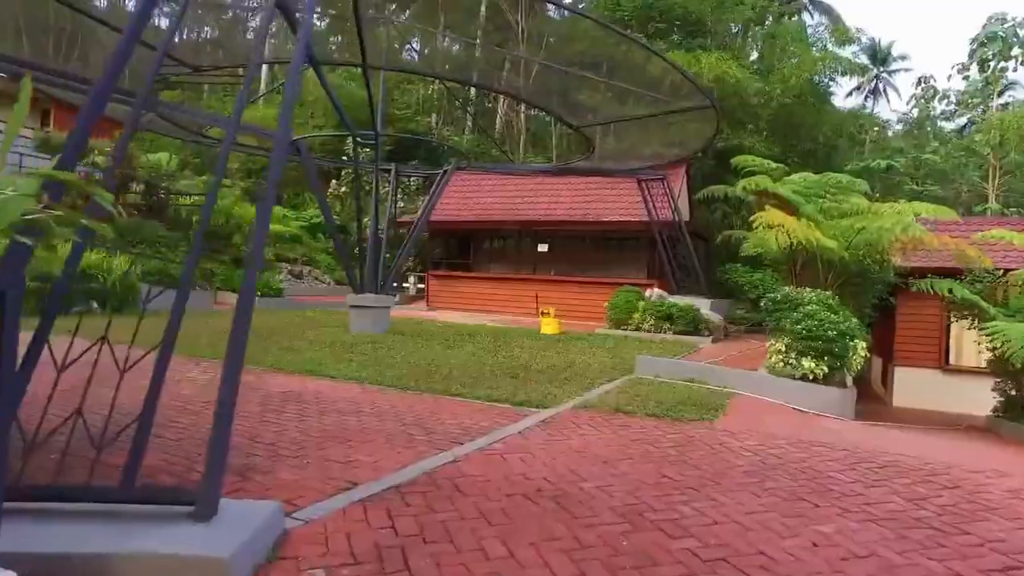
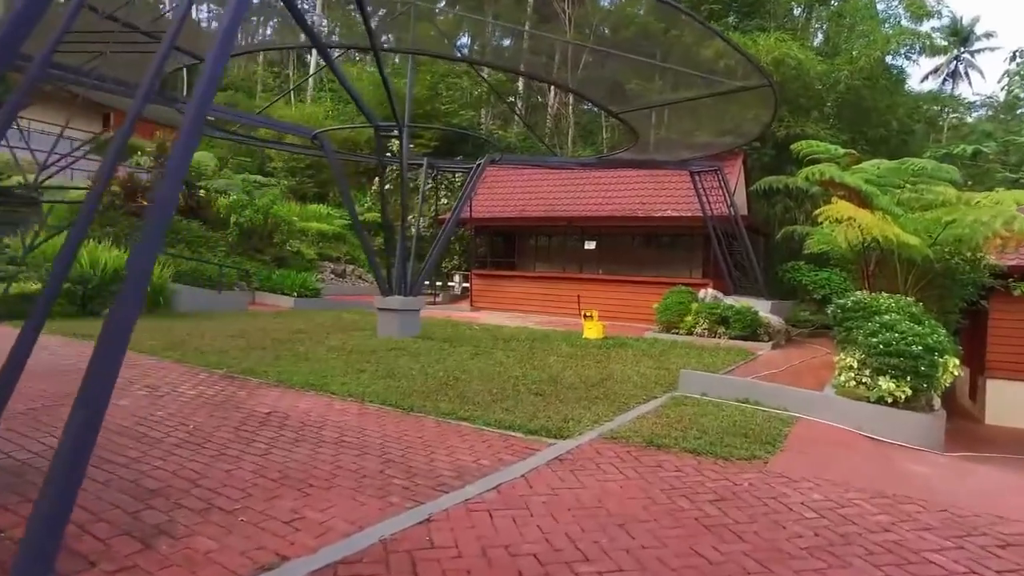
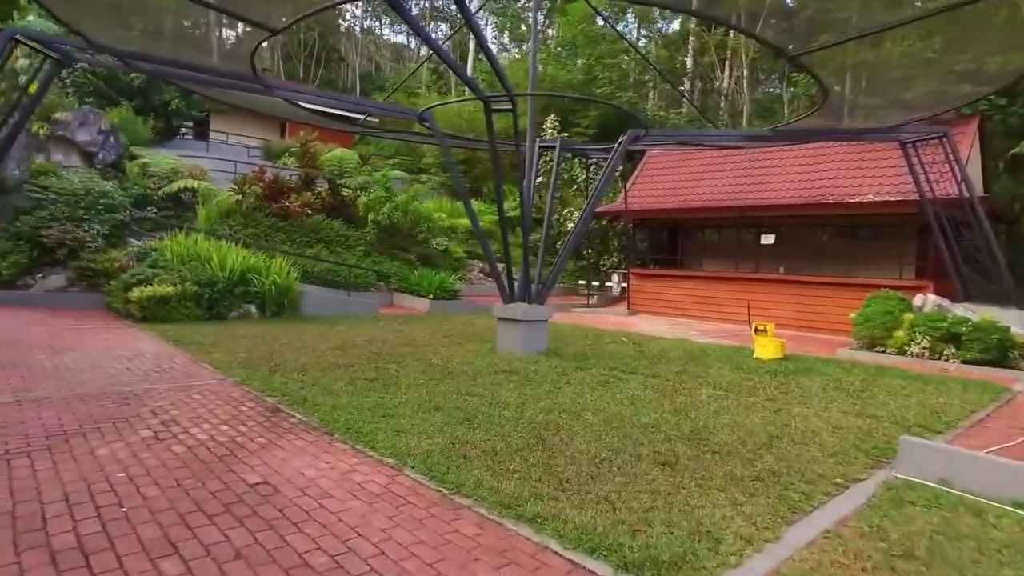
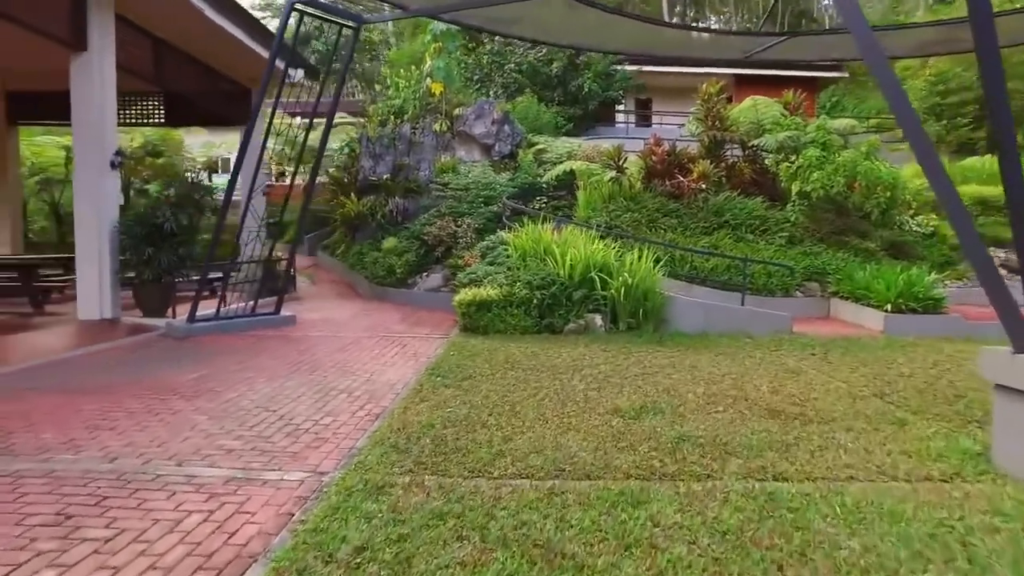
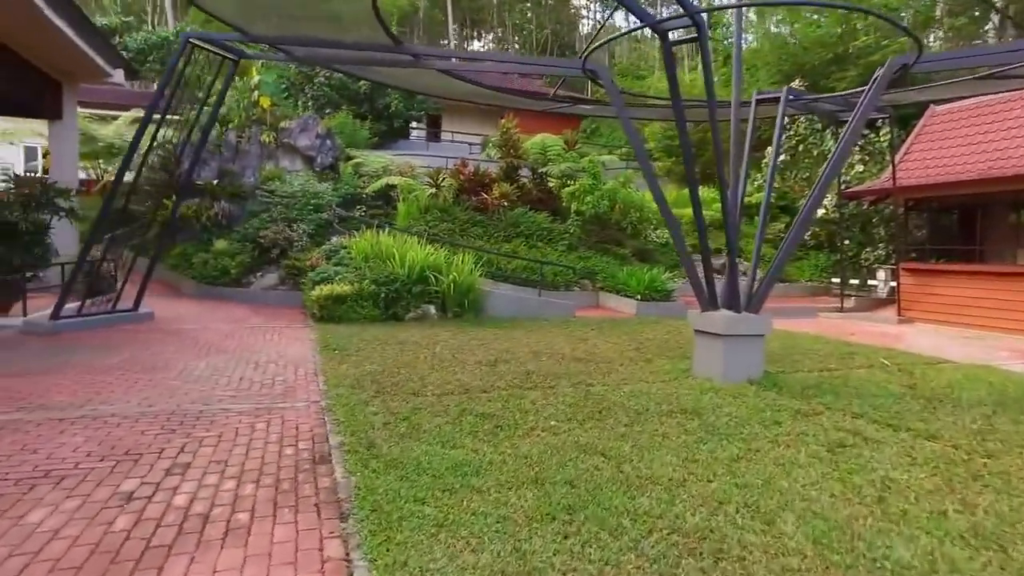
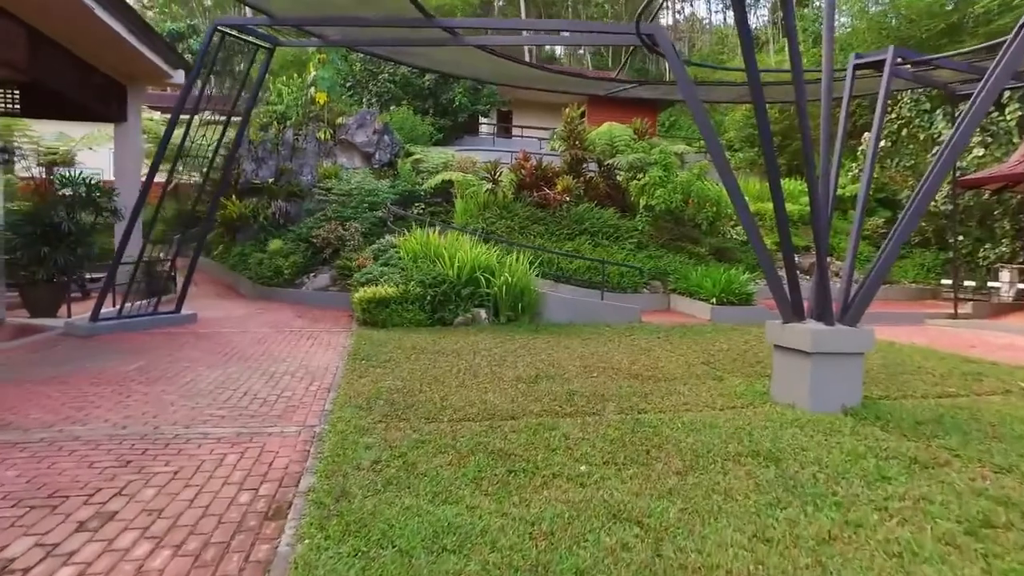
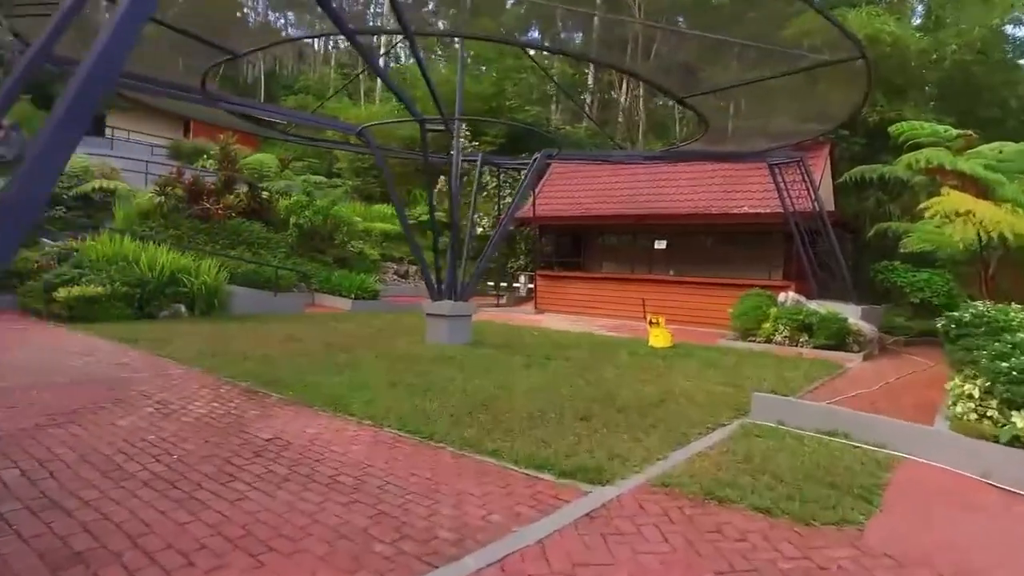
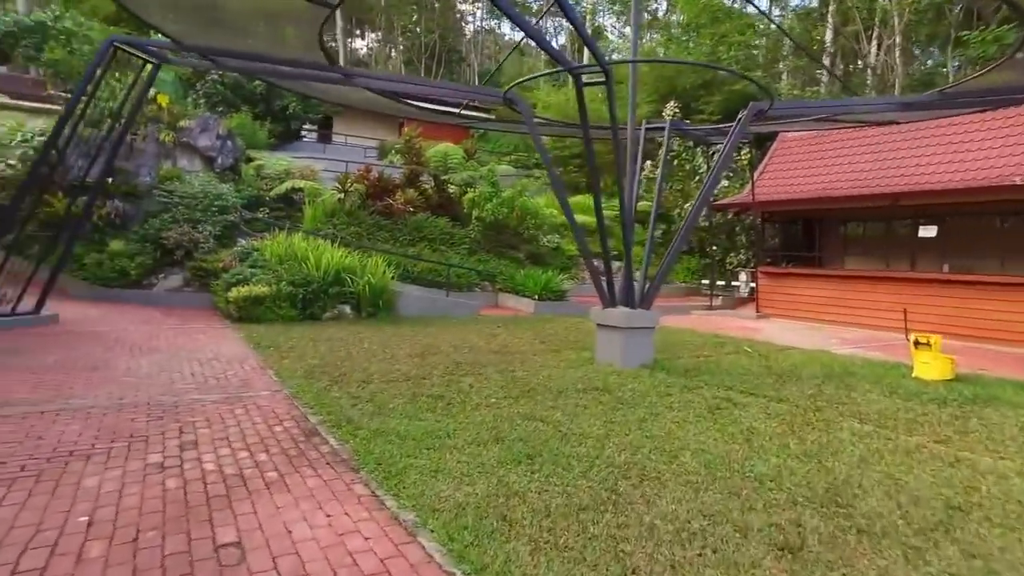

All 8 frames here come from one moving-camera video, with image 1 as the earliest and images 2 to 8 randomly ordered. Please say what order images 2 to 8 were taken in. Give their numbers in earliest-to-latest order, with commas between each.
2, 7, 3, 8, 5, 6, 4
